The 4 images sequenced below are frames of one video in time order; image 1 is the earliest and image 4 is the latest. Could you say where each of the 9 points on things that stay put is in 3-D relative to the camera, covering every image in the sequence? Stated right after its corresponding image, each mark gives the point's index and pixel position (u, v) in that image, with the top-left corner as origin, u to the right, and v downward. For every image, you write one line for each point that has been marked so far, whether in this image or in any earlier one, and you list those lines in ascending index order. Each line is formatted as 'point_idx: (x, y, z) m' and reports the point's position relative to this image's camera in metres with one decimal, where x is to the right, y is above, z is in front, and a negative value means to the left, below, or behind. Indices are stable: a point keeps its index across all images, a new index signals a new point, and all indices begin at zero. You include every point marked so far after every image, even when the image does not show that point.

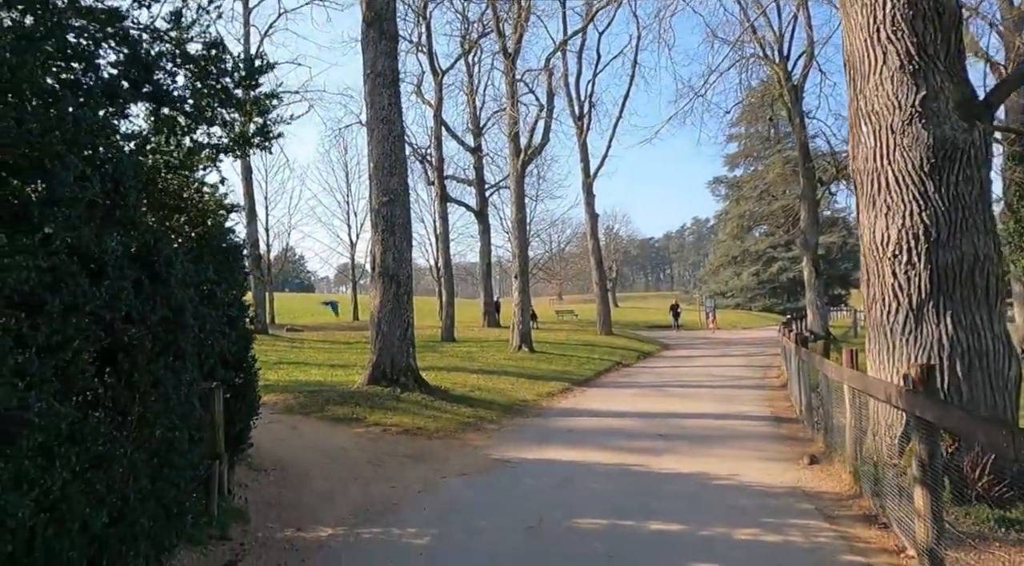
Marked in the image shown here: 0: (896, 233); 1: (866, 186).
0: (+3.5, +0.5, +6.5) m
1: (+3.4, +0.9, +6.9) m
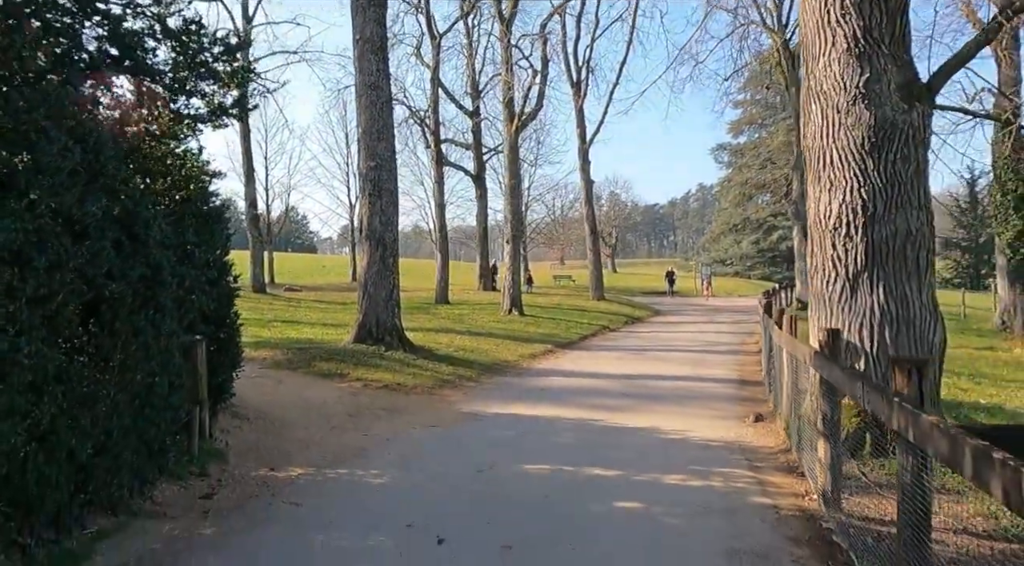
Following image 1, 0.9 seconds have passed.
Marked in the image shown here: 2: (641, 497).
0: (+3.2, +0.7, +7.0) m
1: (+3.1, +1.2, +7.3) m
2: (+0.9, -1.6, +5.2) m
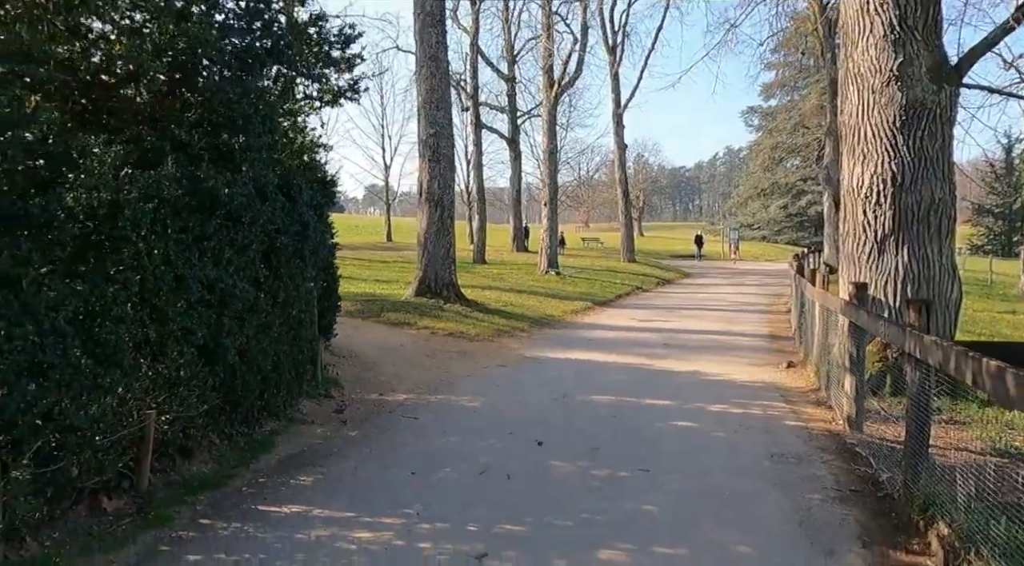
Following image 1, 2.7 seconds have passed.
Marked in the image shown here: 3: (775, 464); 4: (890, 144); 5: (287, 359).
0: (+3.9, +1.2, +7.8) m
1: (+3.8, +1.7, +8.1) m
2: (+1.6, -1.2, +6.3) m
3: (+1.9, -1.3, +5.1) m
4: (+4.0, +1.5, +7.7) m
5: (-1.8, -0.6, +5.9) m
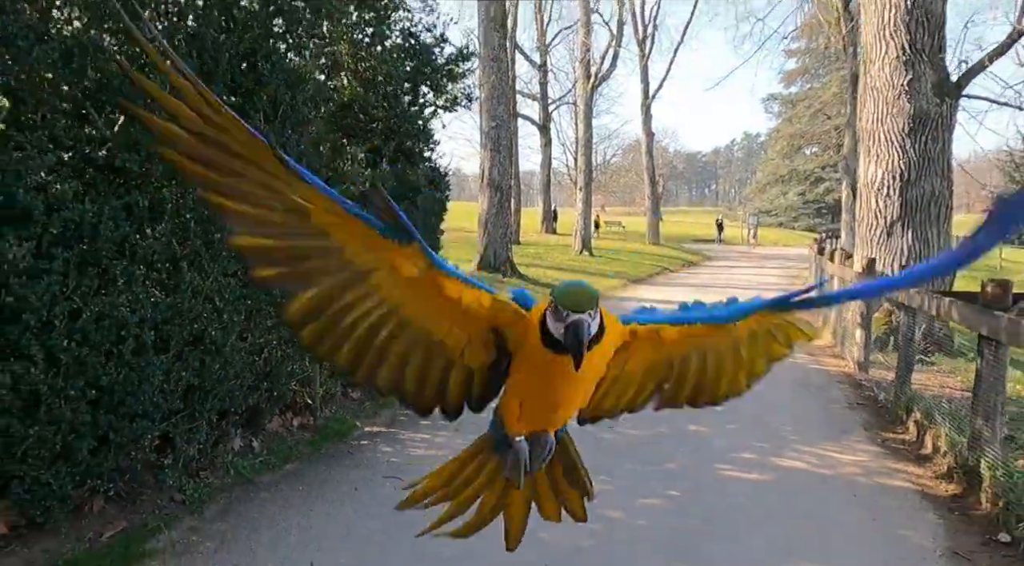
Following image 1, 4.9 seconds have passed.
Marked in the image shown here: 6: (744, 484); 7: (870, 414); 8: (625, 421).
0: (+4.9, +1.4, +9.5) m
1: (+4.8, +2.0, +9.8) m
2: (+2.5, -0.9, +8.1) m
3: (+2.7, -1.0, +6.8) m
4: (+5.0, +1.8, +9.3) m
5: (-0.9, -0.3, +7.7) m
6: (+1.3, -1.2, +4.1) m
7: (+2.9, -1.1, +5.9) m
8: (+0.8, -1.1, +5.4) m
